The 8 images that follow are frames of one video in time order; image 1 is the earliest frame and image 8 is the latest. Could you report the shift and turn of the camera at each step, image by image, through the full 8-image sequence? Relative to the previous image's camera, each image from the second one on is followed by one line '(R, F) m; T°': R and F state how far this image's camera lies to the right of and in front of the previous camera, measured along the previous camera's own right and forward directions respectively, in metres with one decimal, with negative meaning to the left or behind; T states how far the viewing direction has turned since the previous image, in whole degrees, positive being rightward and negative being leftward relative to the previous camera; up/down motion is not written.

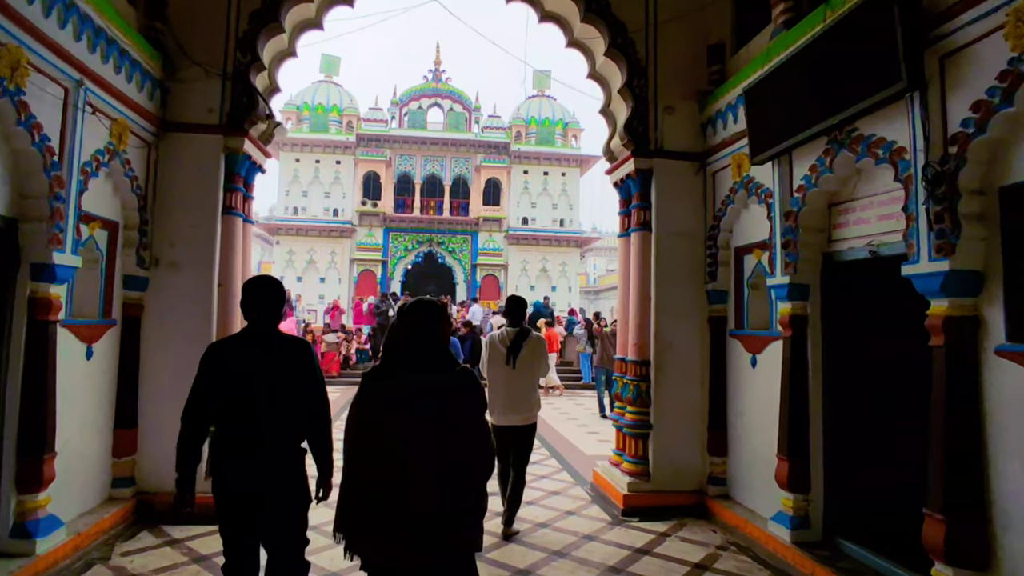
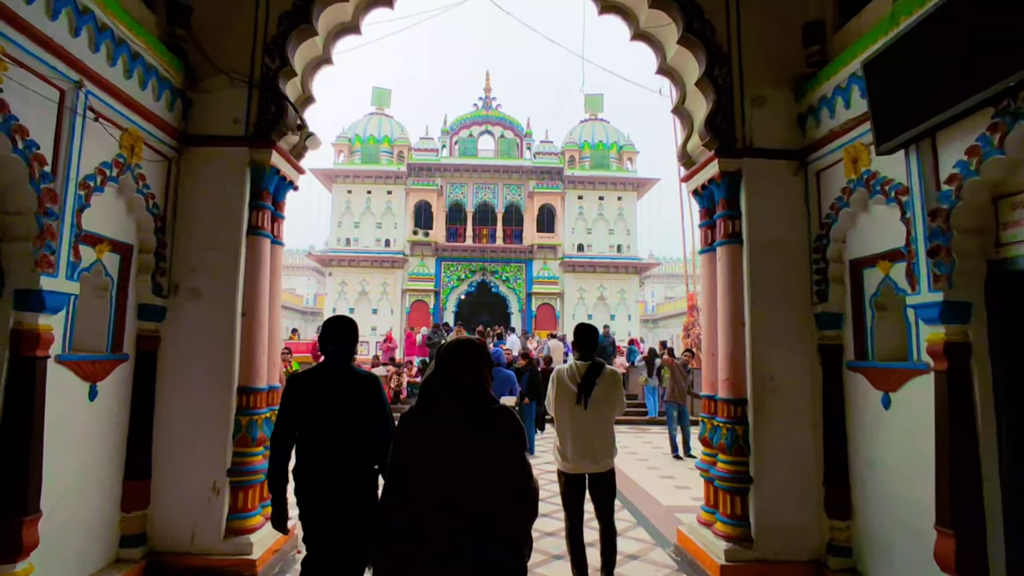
(-0.1, +0.6) m; -5°
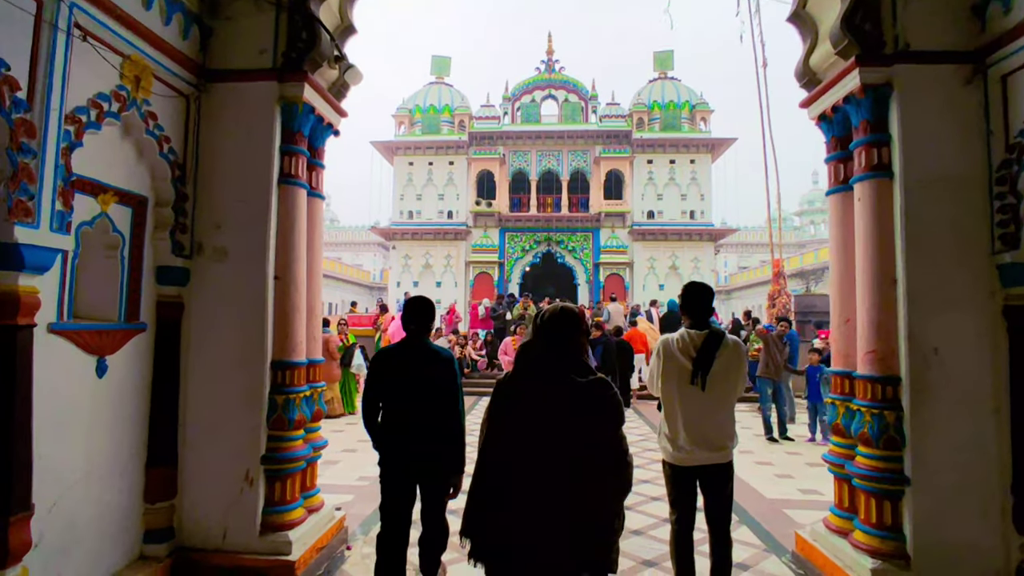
(-0.1, +0.7) m; -6°
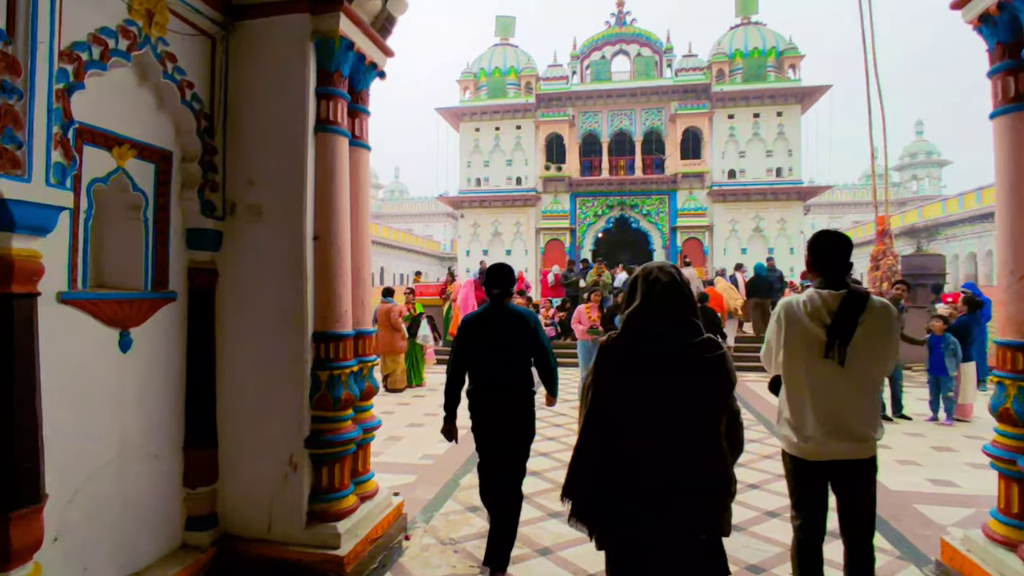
(0.0, +0.5) m; -7°
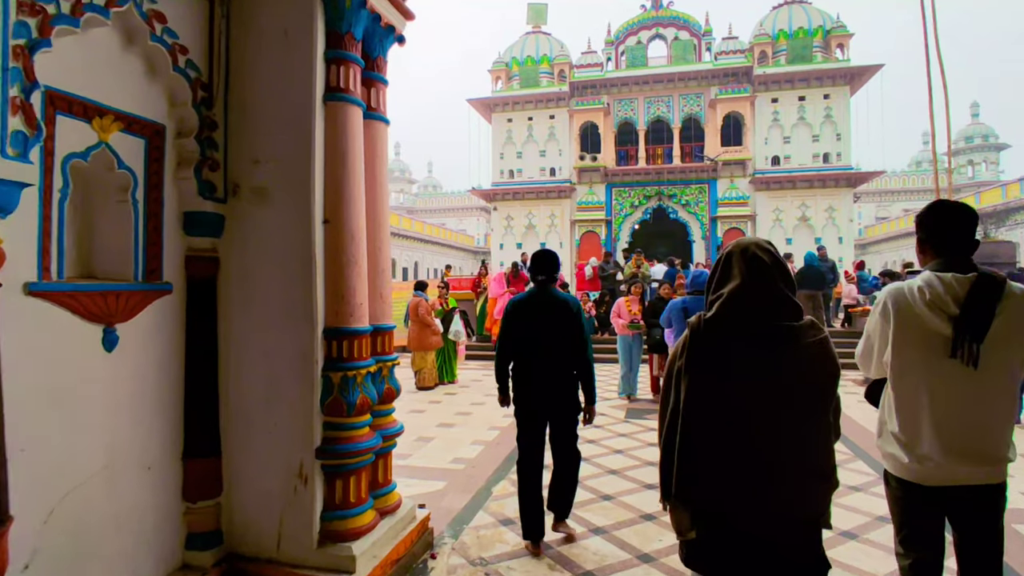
(0.0, +0.4) m; -3°
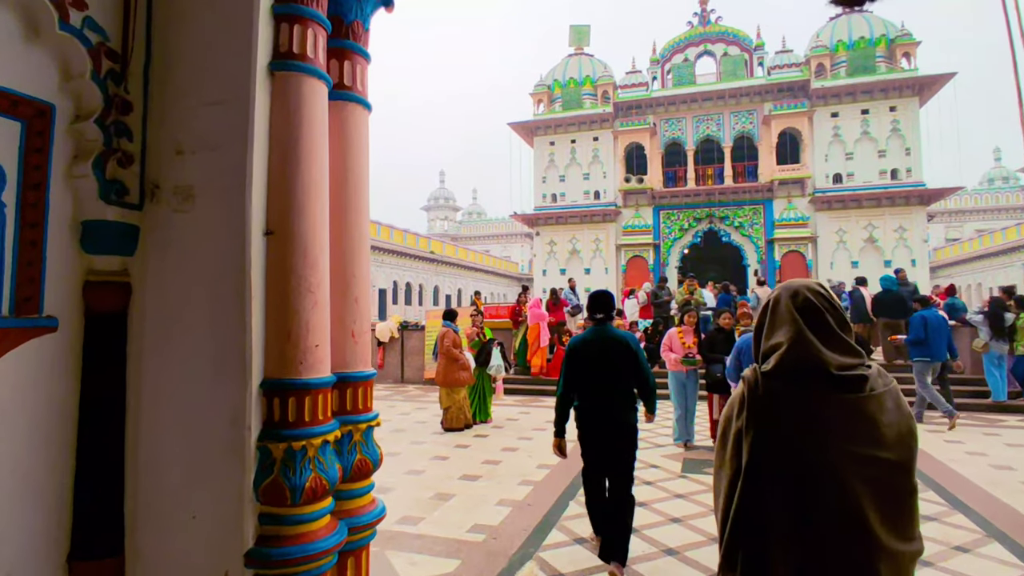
(+0.1, +0.7) m; -4°
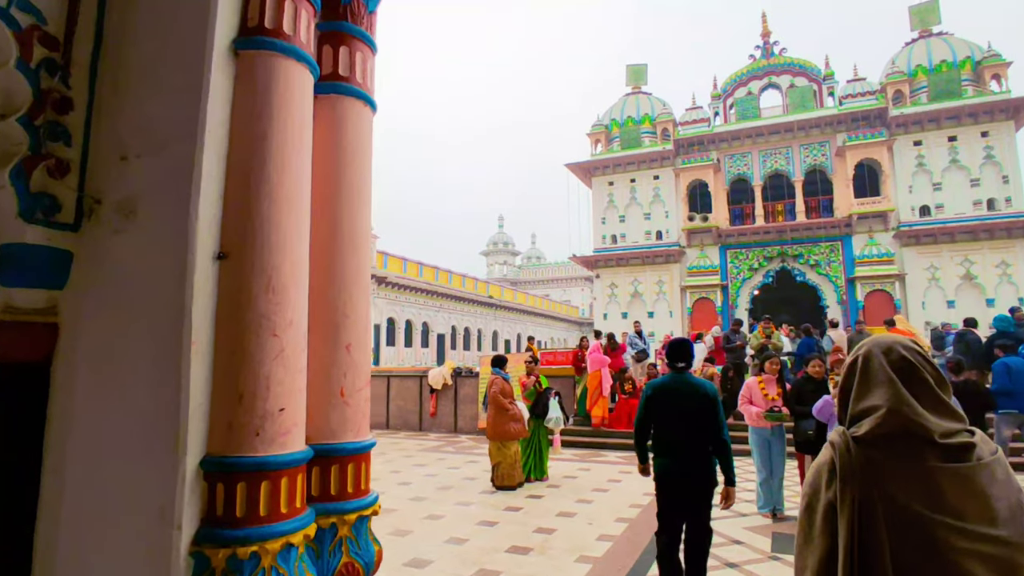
(+0.1, +0.5) m; -6°
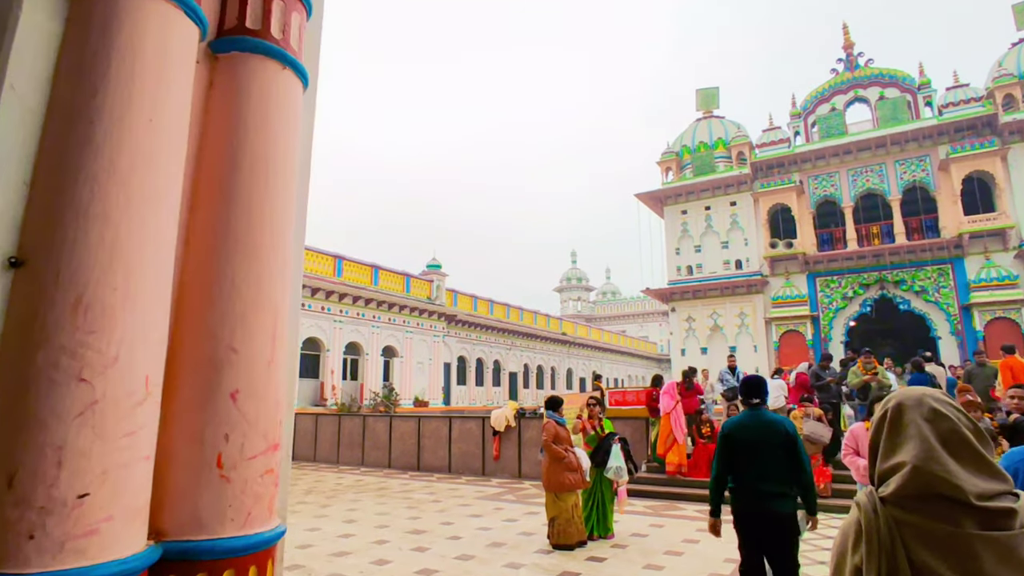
(+0.2, +0.5) m; -7°
